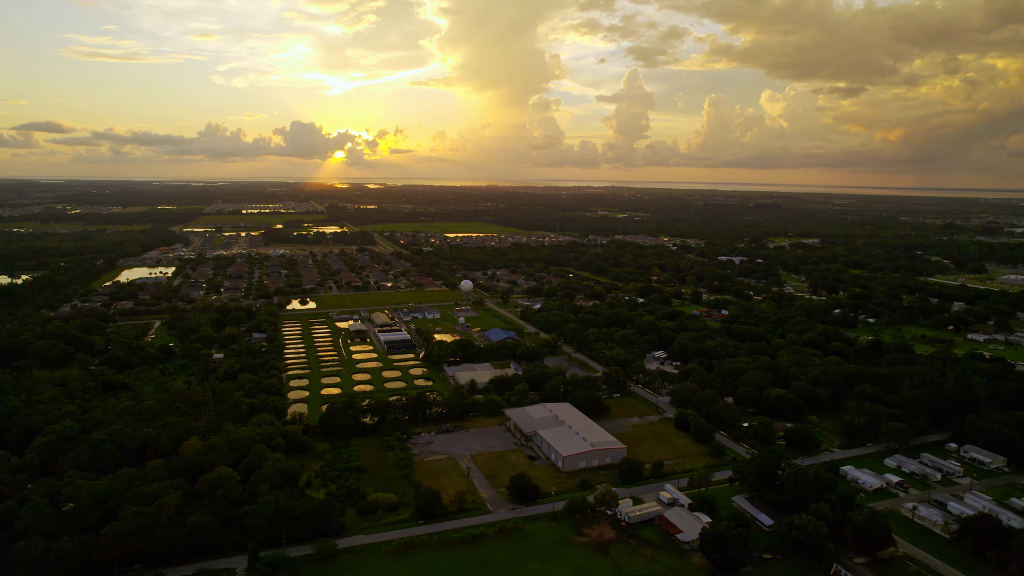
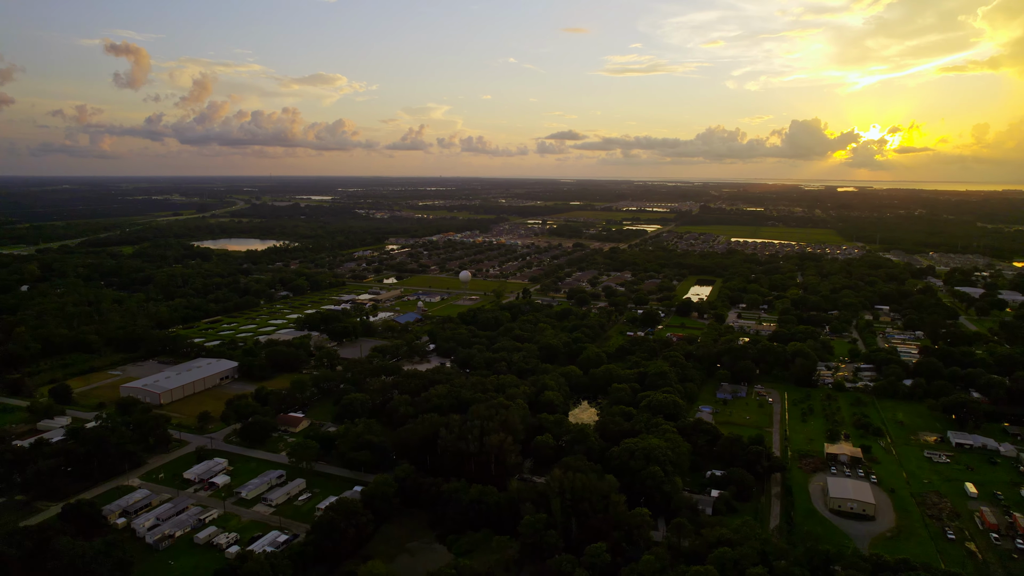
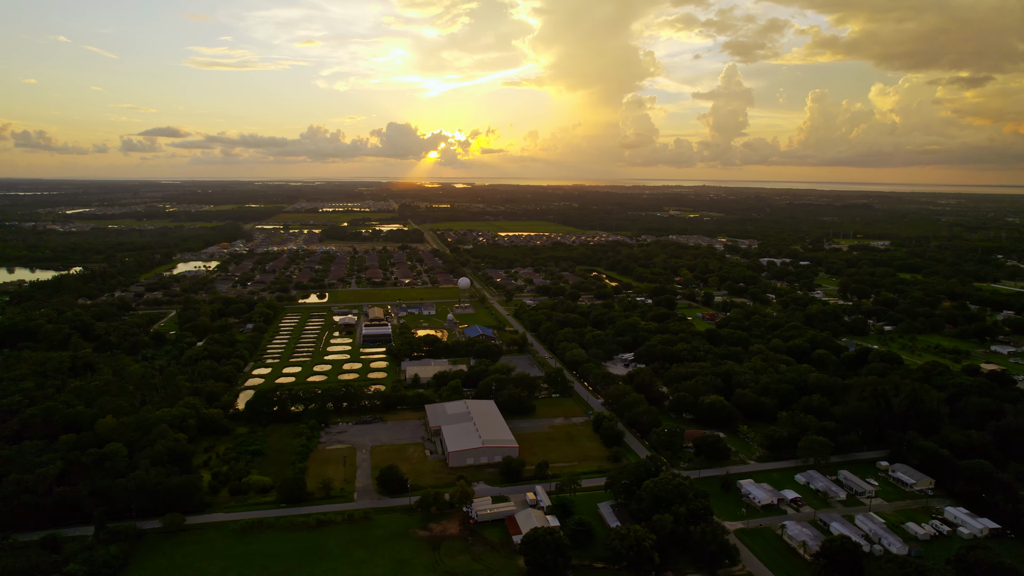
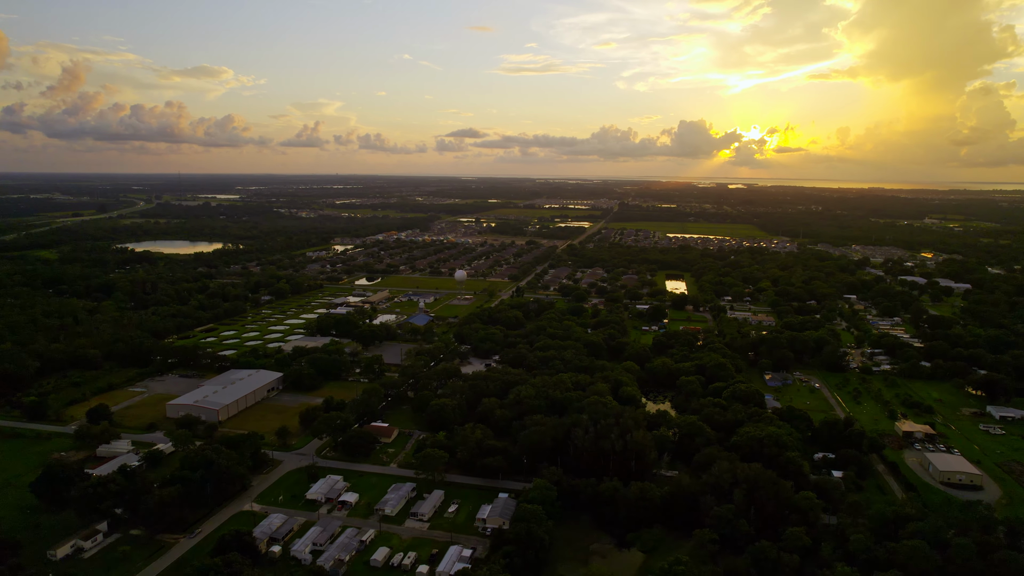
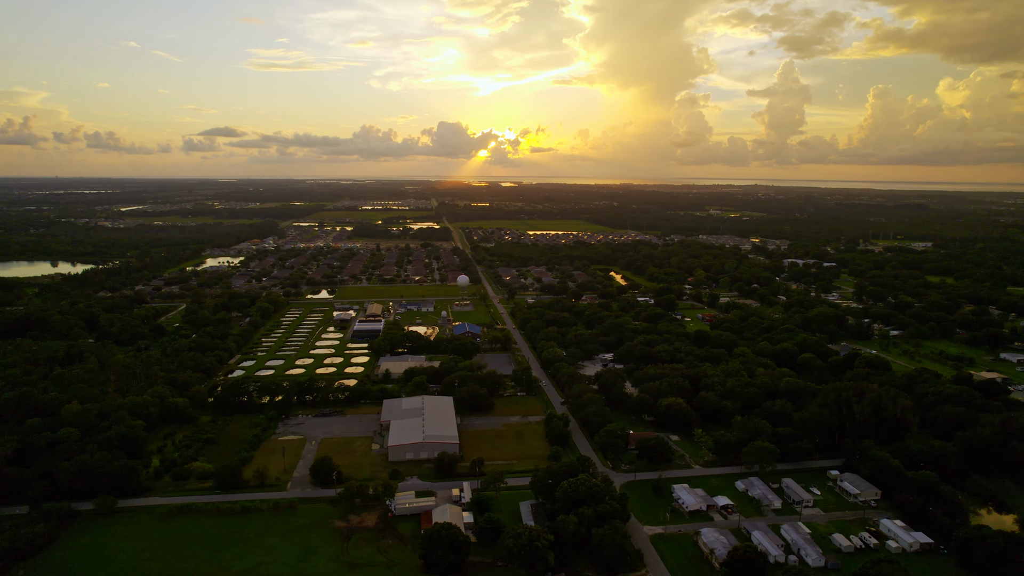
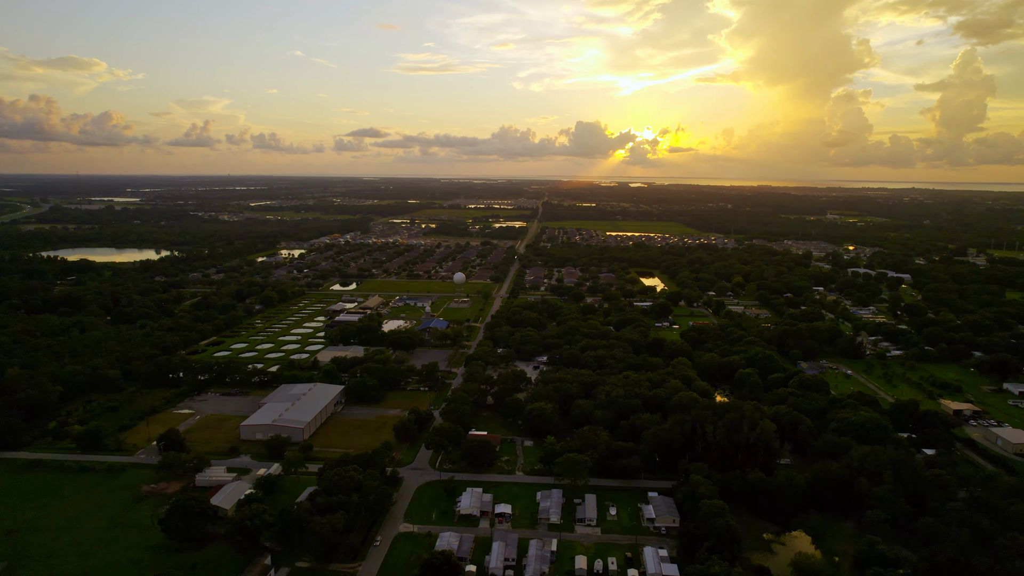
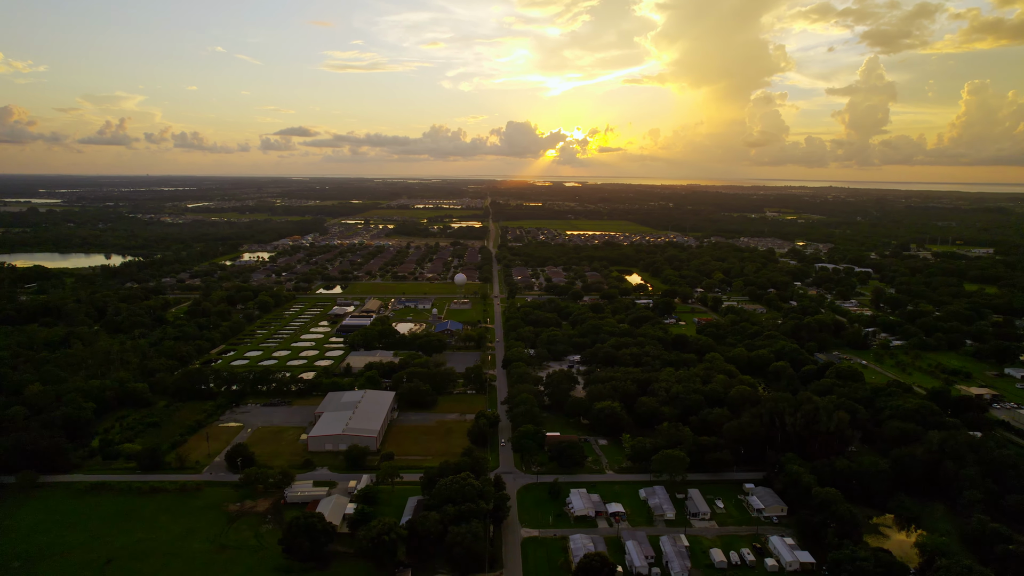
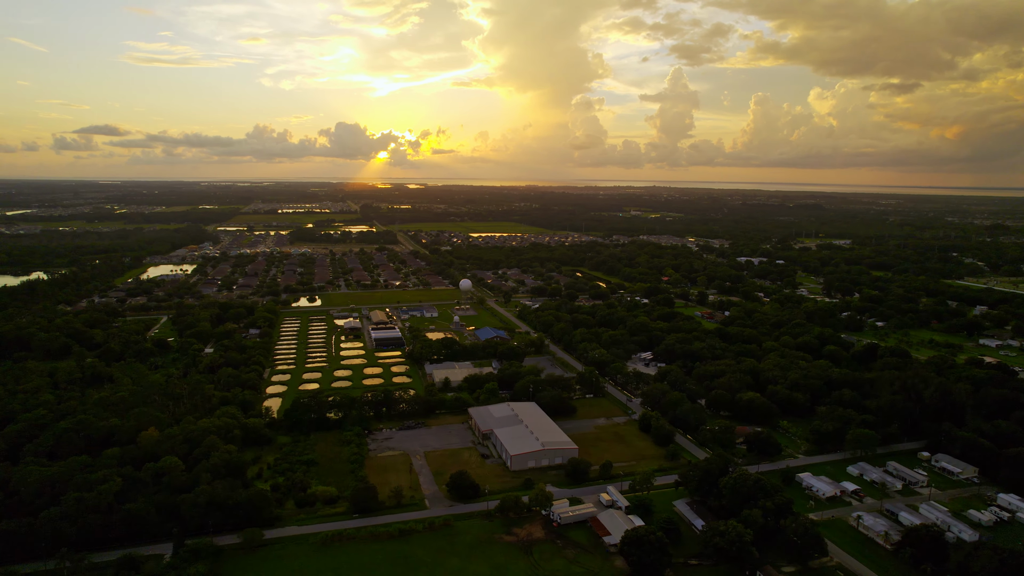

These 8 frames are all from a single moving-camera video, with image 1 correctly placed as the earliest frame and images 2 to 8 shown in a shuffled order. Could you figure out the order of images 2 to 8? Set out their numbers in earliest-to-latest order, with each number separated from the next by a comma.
8, 3, 5, 7, 6, 4, 2
